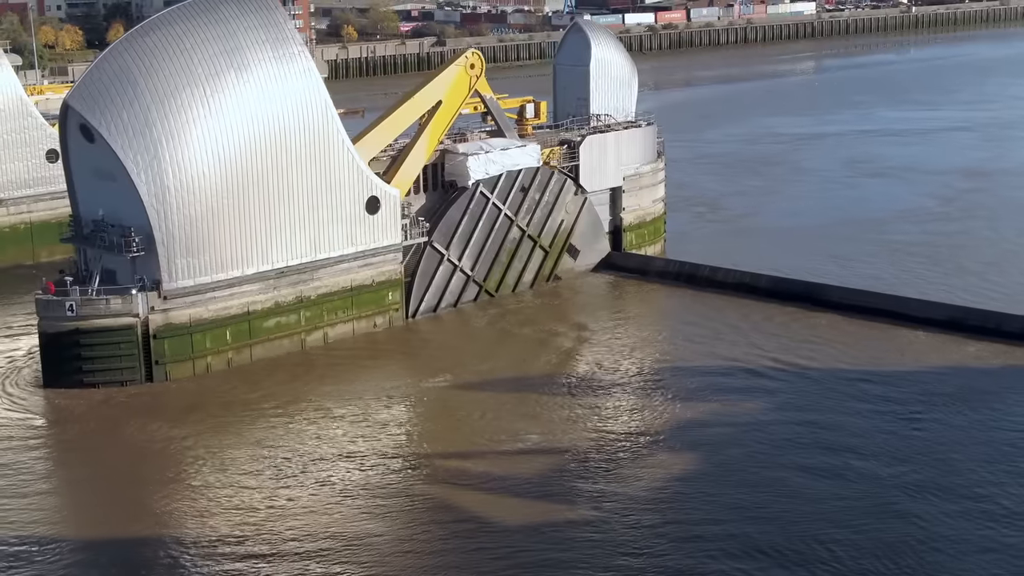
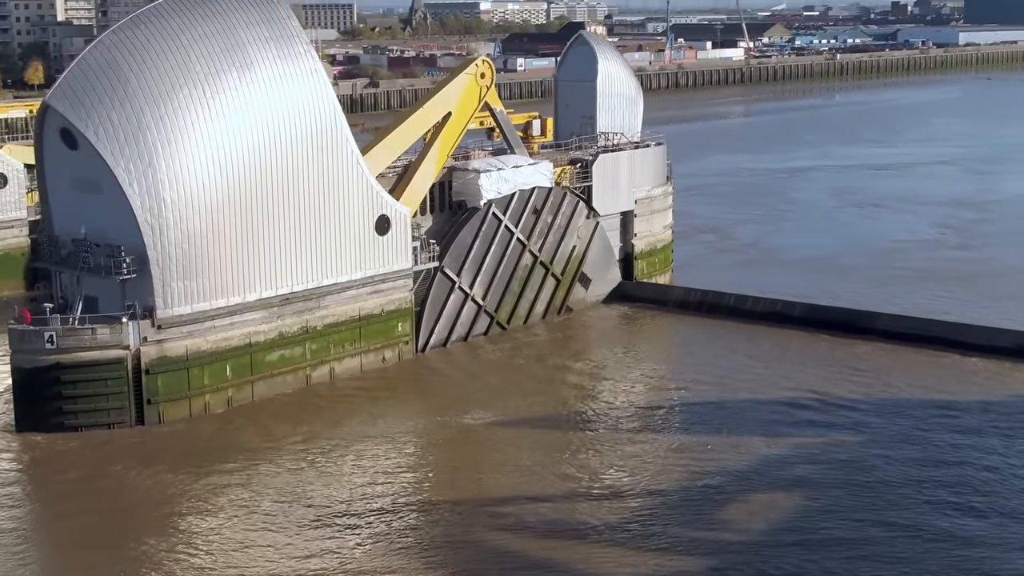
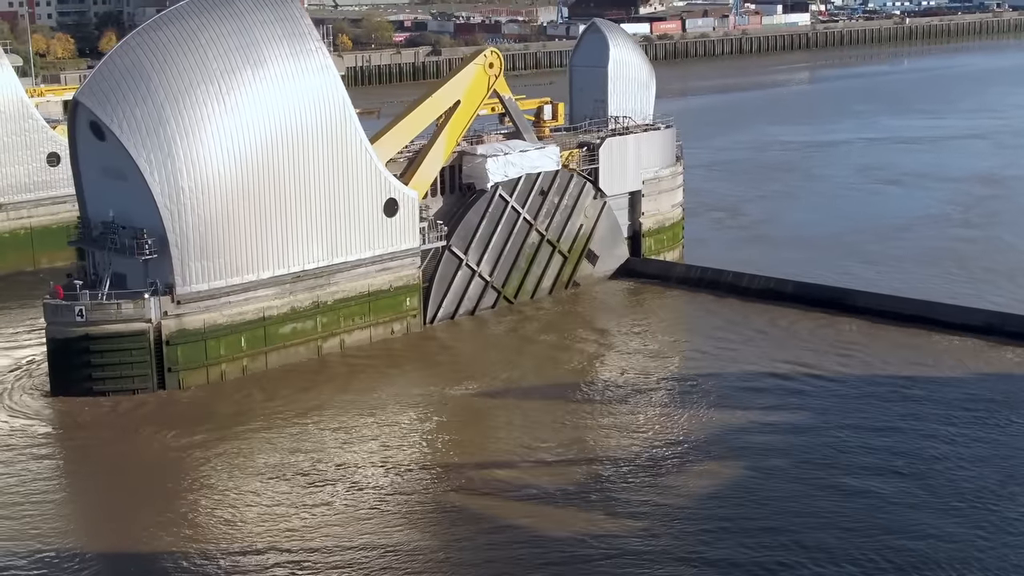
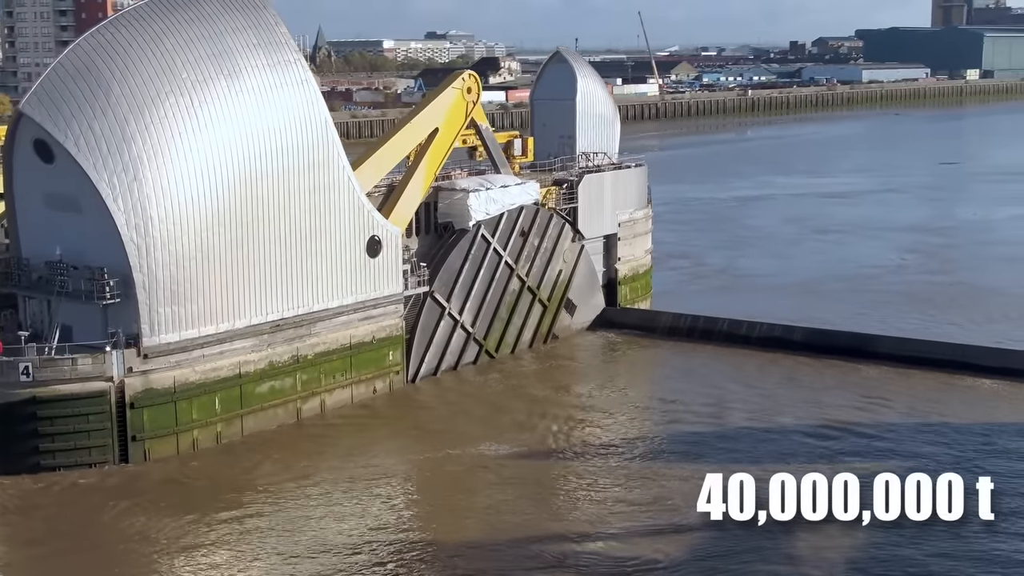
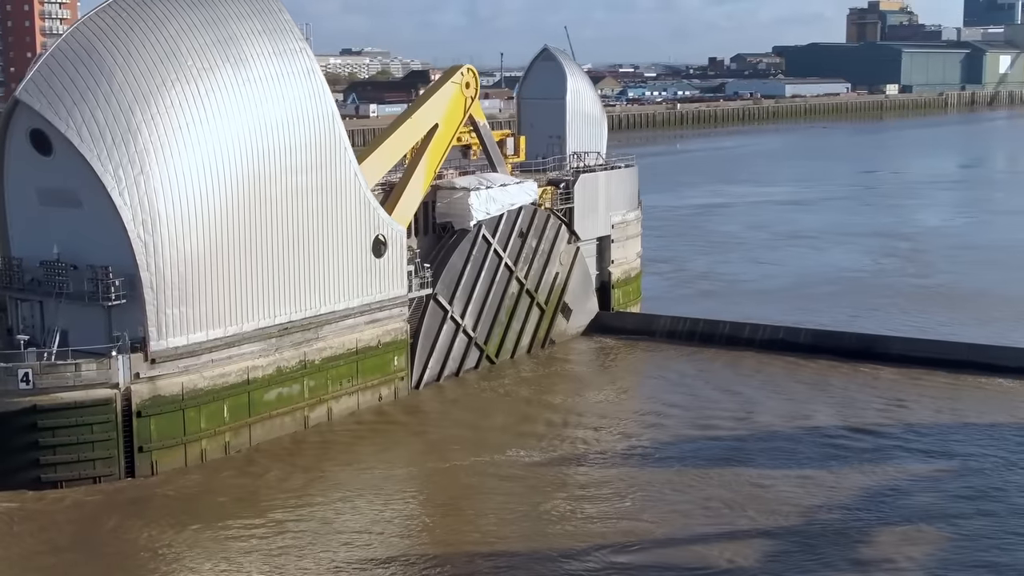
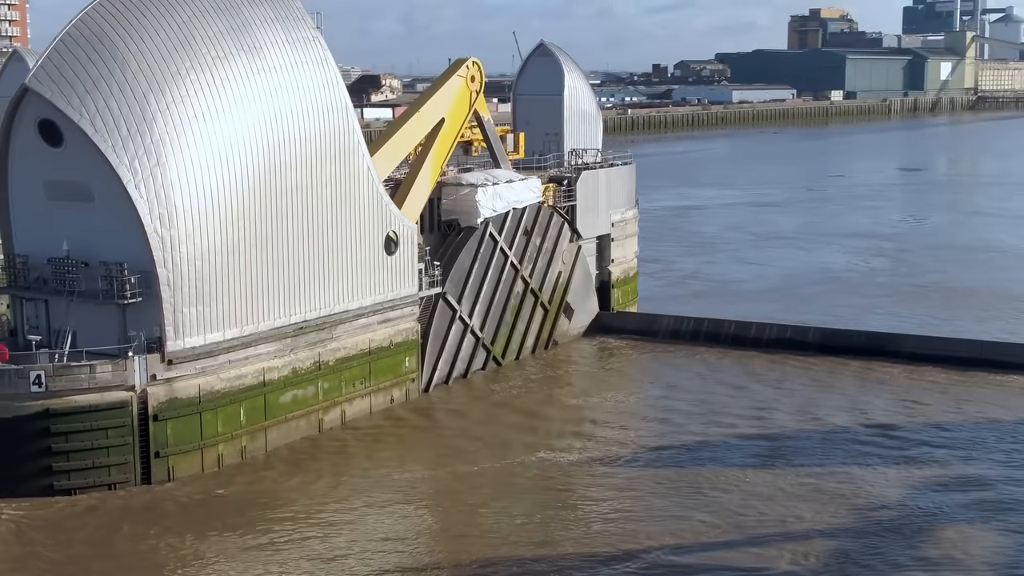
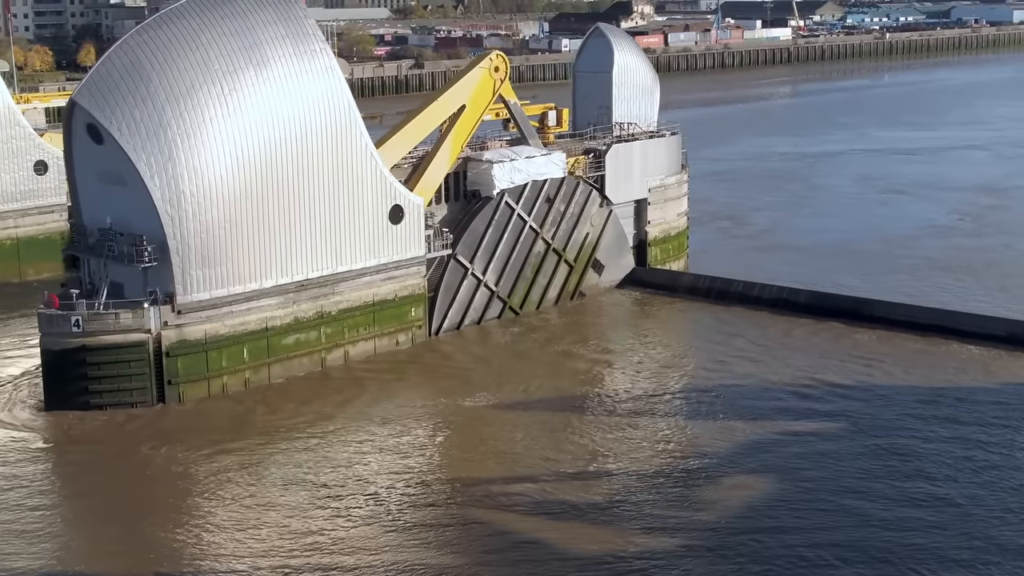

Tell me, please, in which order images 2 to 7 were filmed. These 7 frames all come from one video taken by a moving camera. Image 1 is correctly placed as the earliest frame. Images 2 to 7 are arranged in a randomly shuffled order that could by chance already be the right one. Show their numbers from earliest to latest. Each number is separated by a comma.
3, 7, 2, 4, 5, 6
